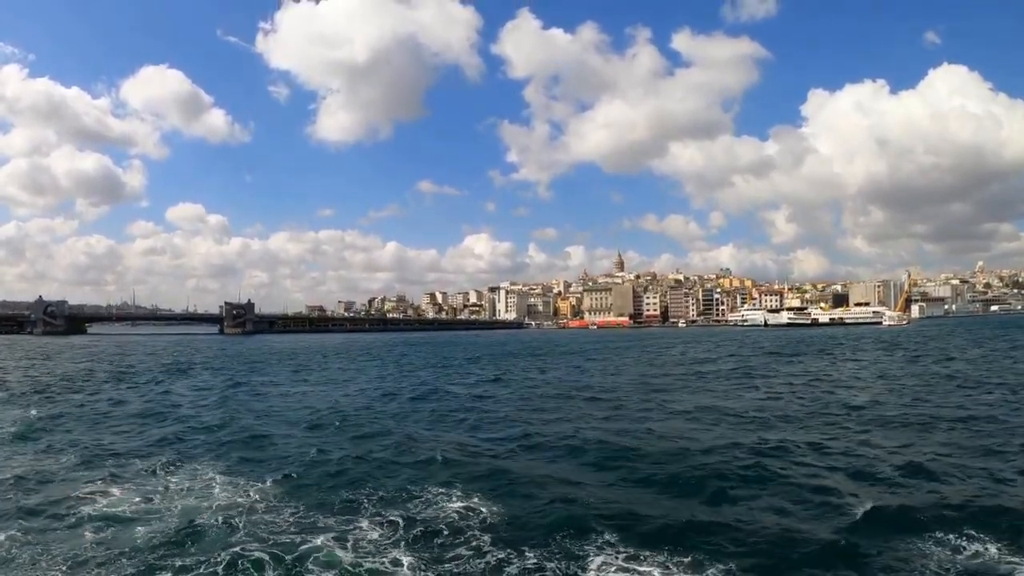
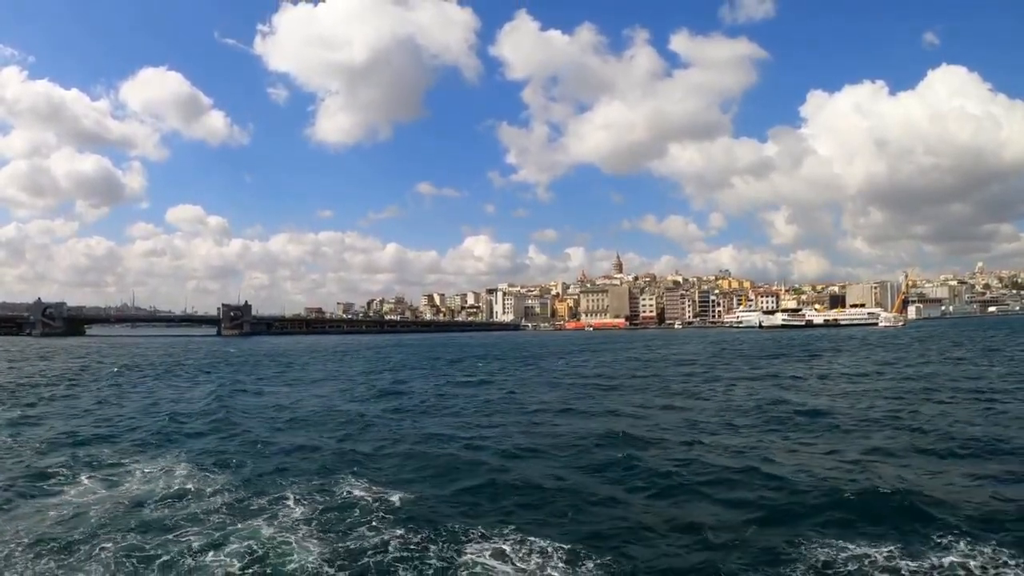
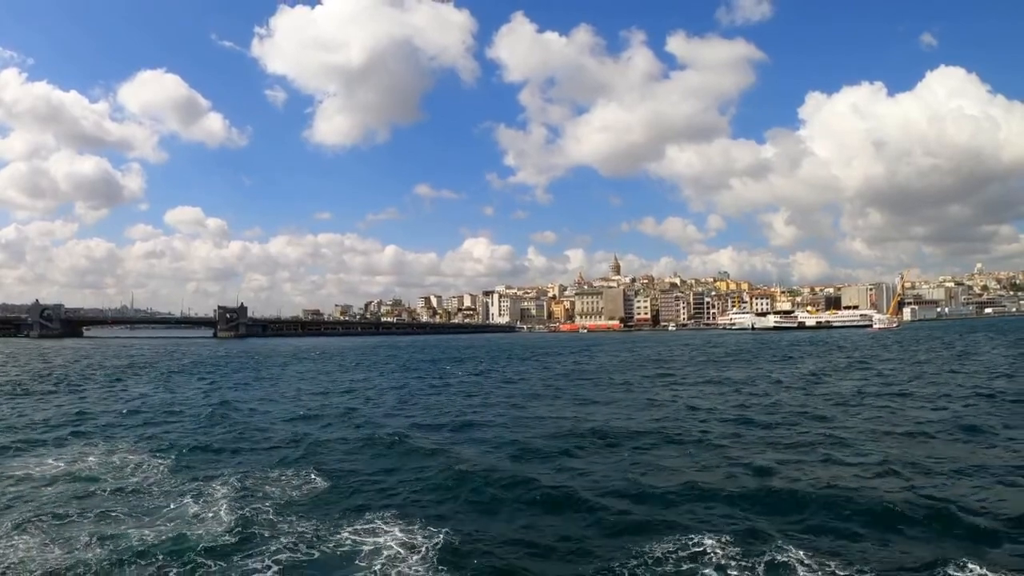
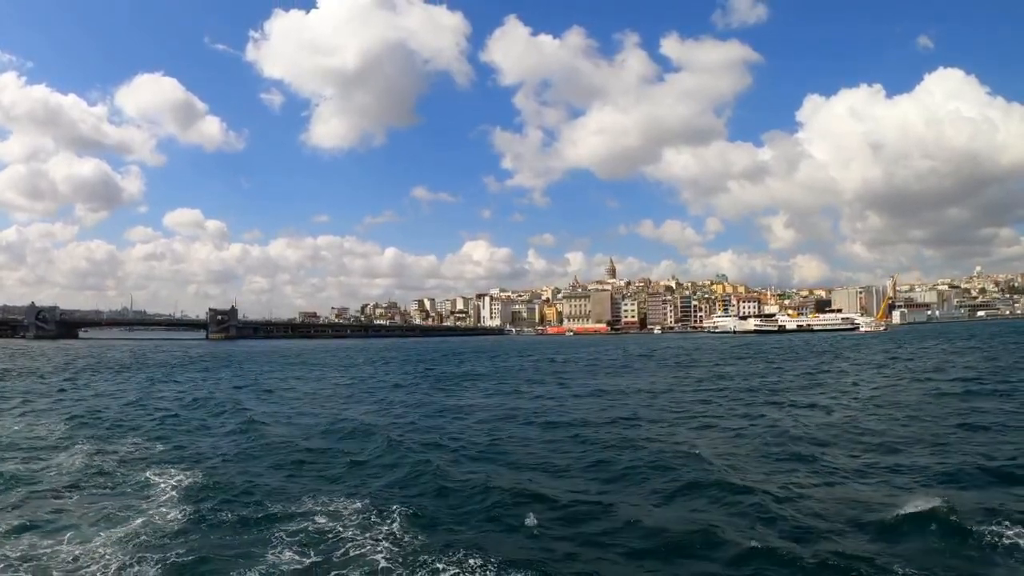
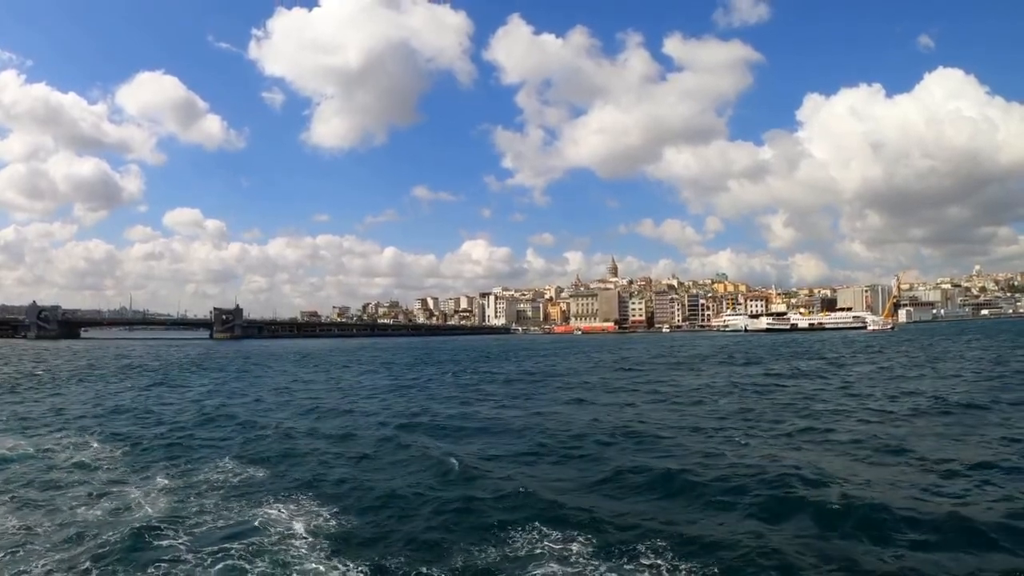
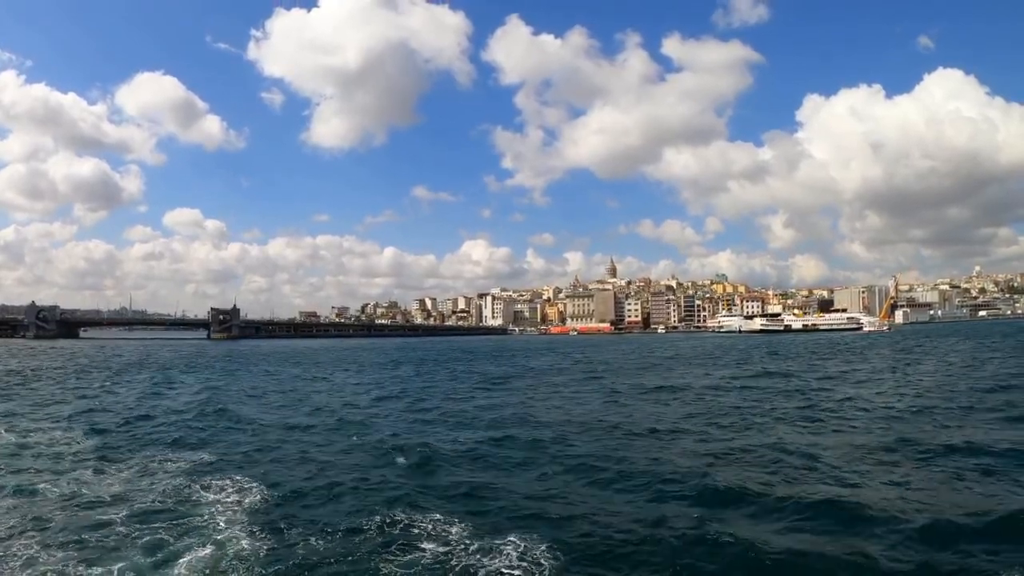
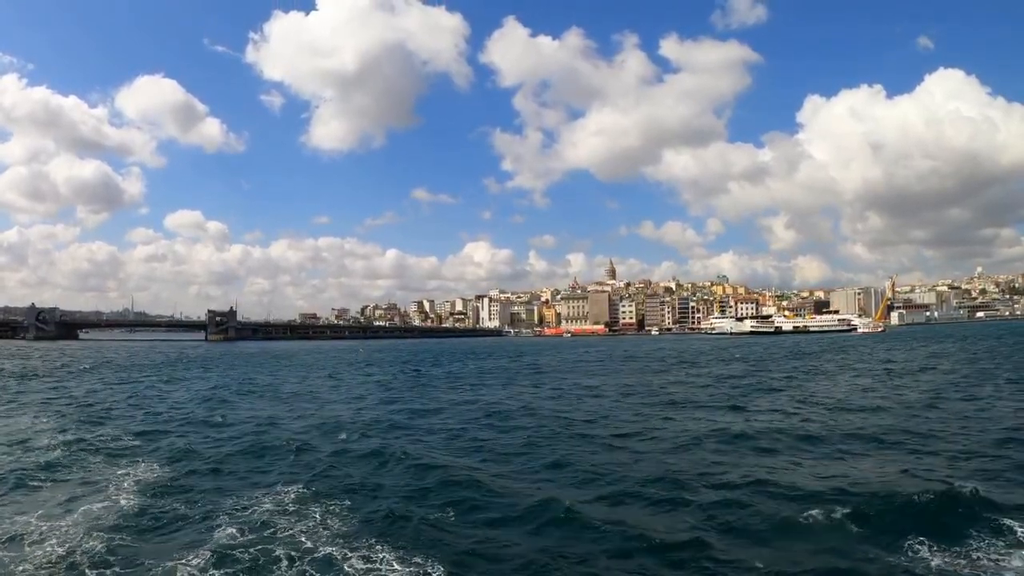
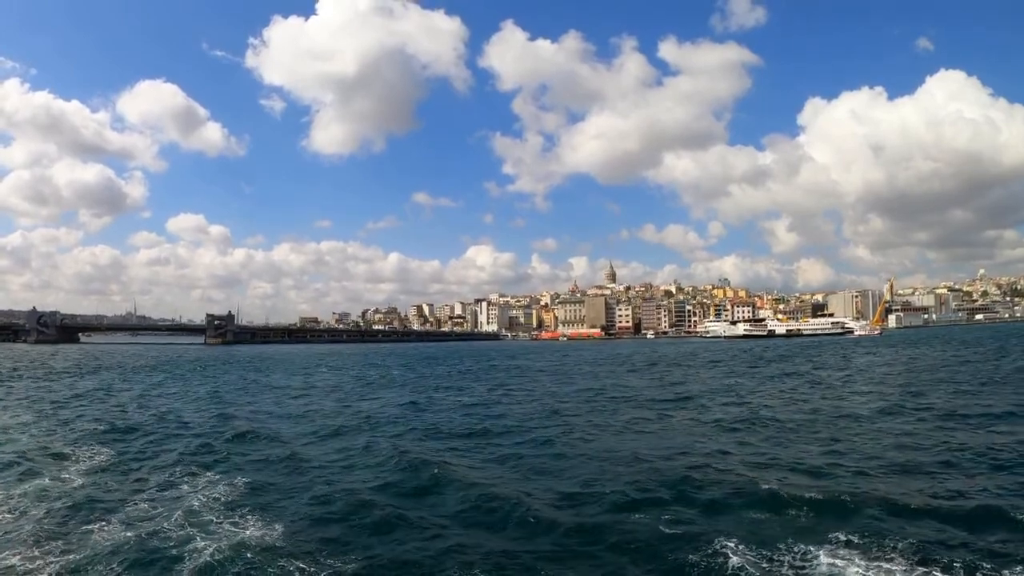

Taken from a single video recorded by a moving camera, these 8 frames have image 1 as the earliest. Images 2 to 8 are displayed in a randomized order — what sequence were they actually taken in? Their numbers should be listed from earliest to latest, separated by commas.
2, 3, 5, 6, 4, 7, 8
